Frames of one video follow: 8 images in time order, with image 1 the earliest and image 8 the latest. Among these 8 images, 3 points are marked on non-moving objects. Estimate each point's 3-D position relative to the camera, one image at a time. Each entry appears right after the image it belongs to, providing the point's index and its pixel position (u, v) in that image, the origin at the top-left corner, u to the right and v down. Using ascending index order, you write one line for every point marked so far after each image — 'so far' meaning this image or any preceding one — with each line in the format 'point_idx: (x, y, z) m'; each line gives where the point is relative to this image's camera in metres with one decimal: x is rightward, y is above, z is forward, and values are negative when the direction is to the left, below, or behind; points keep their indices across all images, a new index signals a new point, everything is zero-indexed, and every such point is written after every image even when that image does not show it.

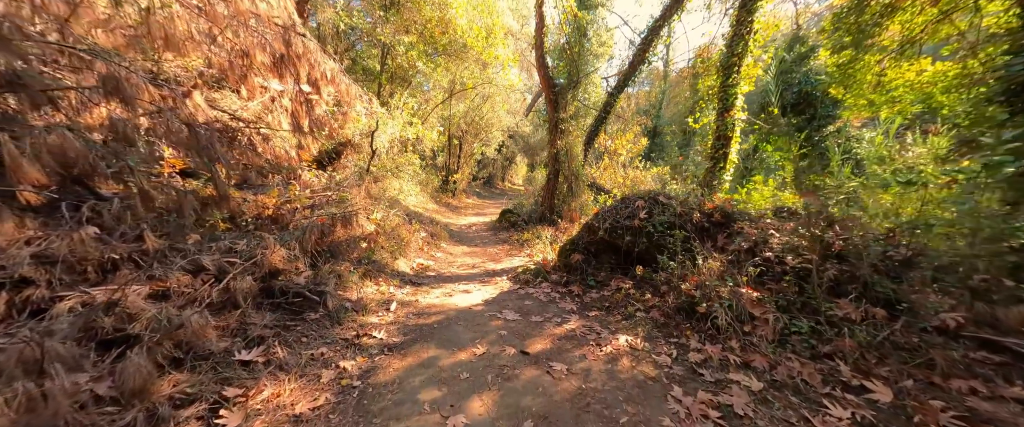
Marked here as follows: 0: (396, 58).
0: (-4.0, +5.5, +13.4) m
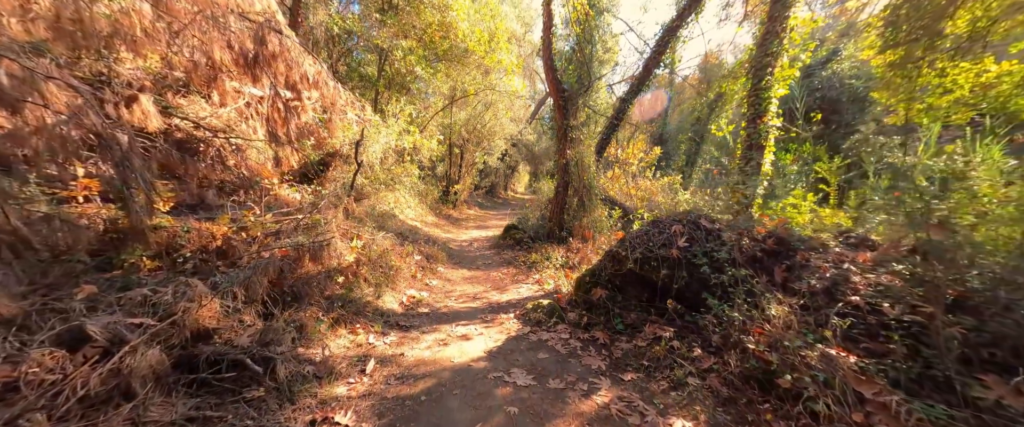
0: (-3.9, +5.0, +12.6) m
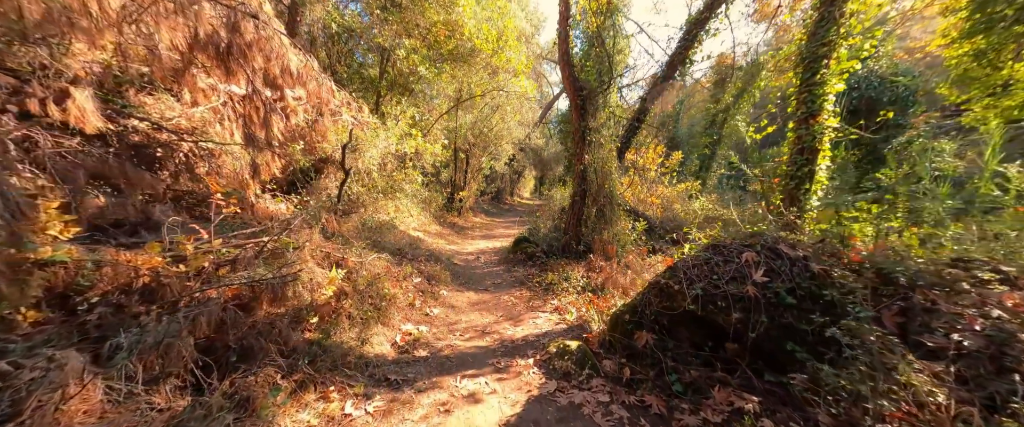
0: (-3.6, +4.7, +11.8) m
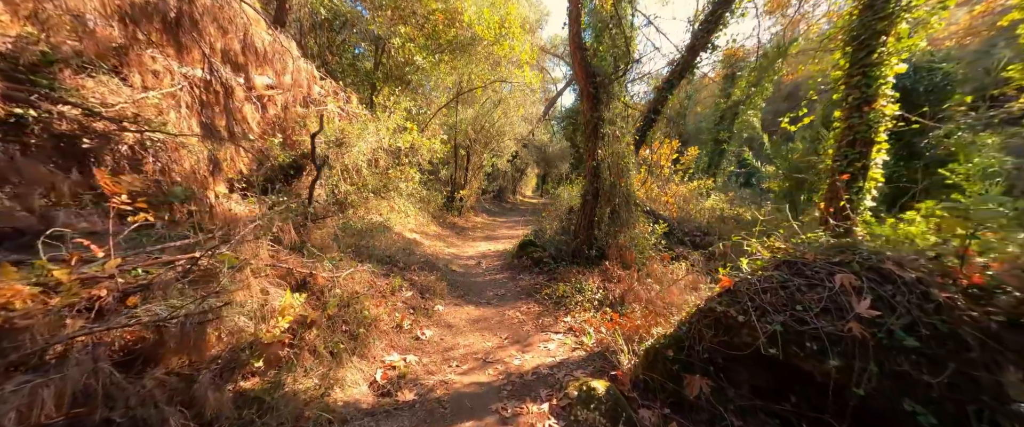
0: (-3.5, +4.7, +11.0) m
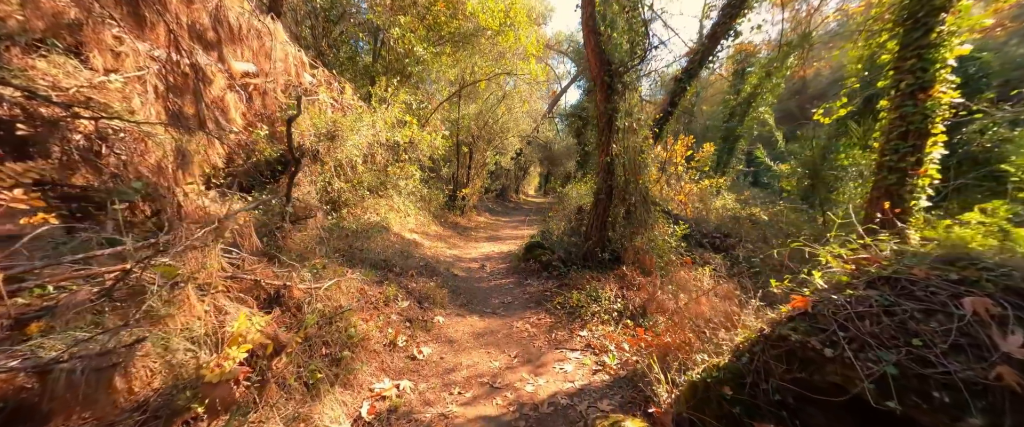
0: (-3.4, +4.7, +10.4) m
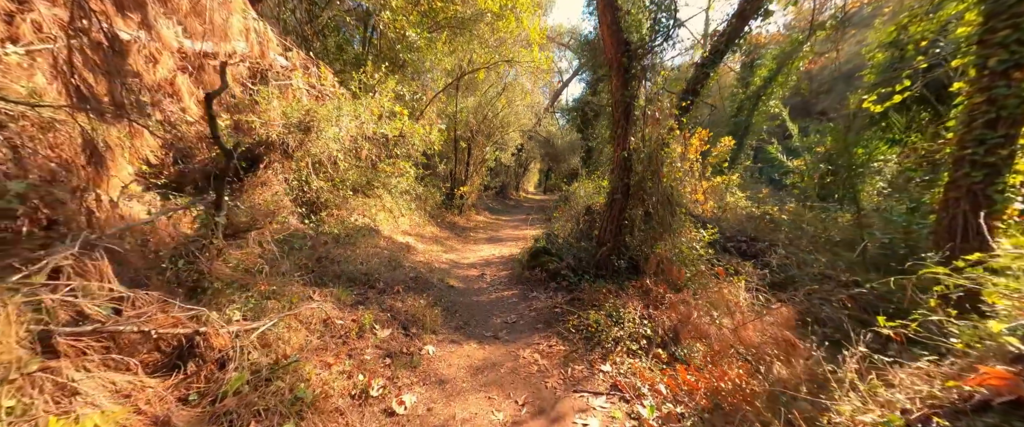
0: (-3.3, +4.7, +9.5) m
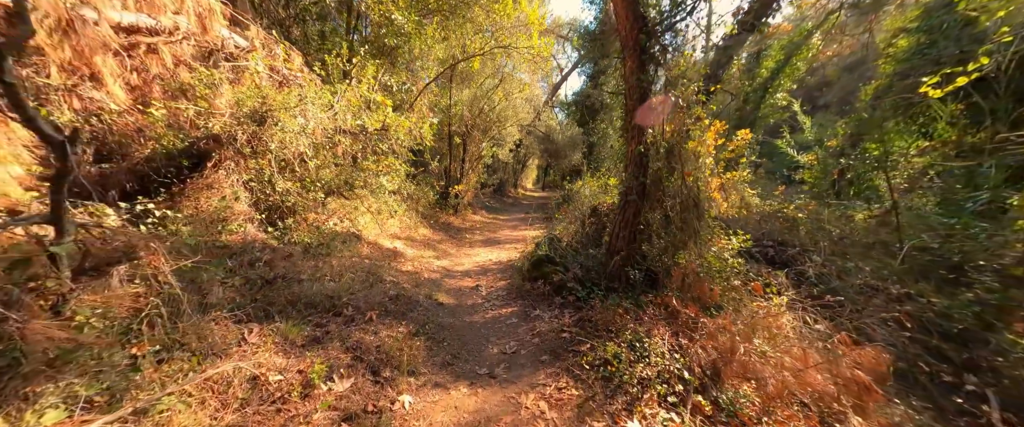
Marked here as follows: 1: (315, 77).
0: (-3.4, +4.6, +8.6) m
1: (-3.0, +2.1, +5.9) m
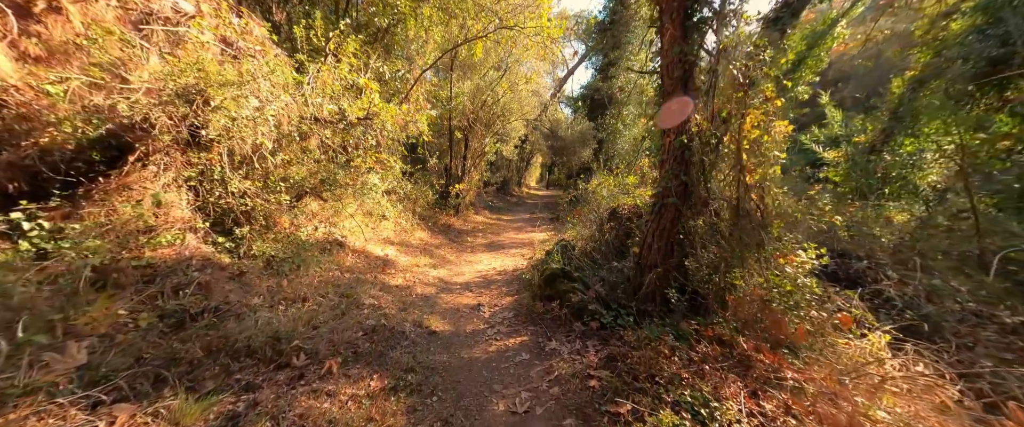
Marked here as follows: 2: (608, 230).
0: (-3.3, +4.6, +7.6) m
1: (-2.9, +2.0, +4.9) m
2: (+1.5, -0.3, +5.9) m
